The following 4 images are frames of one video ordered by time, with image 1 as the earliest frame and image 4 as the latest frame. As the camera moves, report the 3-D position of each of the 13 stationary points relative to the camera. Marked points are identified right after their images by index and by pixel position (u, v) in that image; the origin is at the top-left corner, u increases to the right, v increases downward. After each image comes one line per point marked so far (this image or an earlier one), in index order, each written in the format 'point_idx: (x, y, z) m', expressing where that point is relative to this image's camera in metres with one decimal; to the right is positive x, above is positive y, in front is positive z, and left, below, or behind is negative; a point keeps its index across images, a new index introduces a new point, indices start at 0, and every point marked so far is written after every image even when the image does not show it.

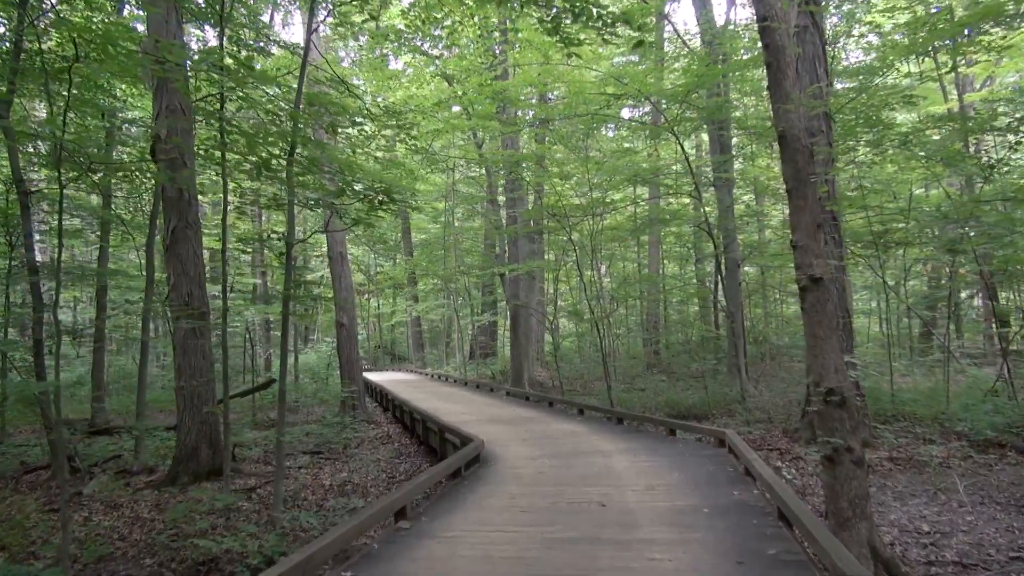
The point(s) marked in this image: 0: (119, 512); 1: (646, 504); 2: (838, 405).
0: (-6.6, -3.8, +13.9) m
1: (+1.5, -2.4, +9.3) m
2: (+3.5, -1.3, +8.9) m
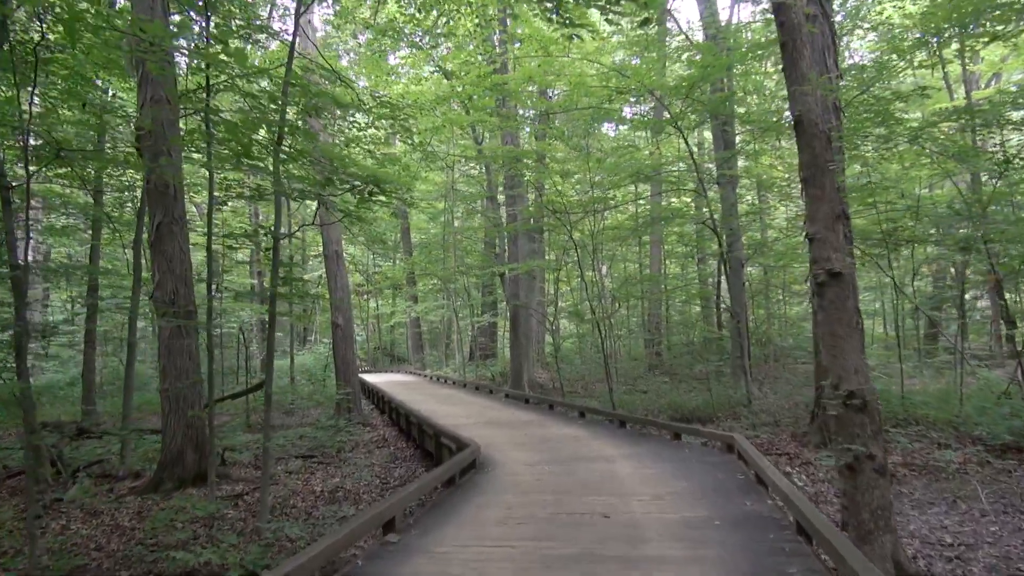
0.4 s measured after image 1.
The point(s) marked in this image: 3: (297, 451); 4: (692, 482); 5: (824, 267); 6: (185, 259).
0: (-6.7, -3.7, +13.3) m
1: (+1.5, -2.4, +8.7) m
2: (+3.5, -1.2, +8.3) m
3: (-5.1, -3.9, +19.6) m
4: (+2.3, -2.5, +10.5) m
5: (+3.3, +0.2, +8.6) m
6: (-6.2, +0.5, +15.6) m
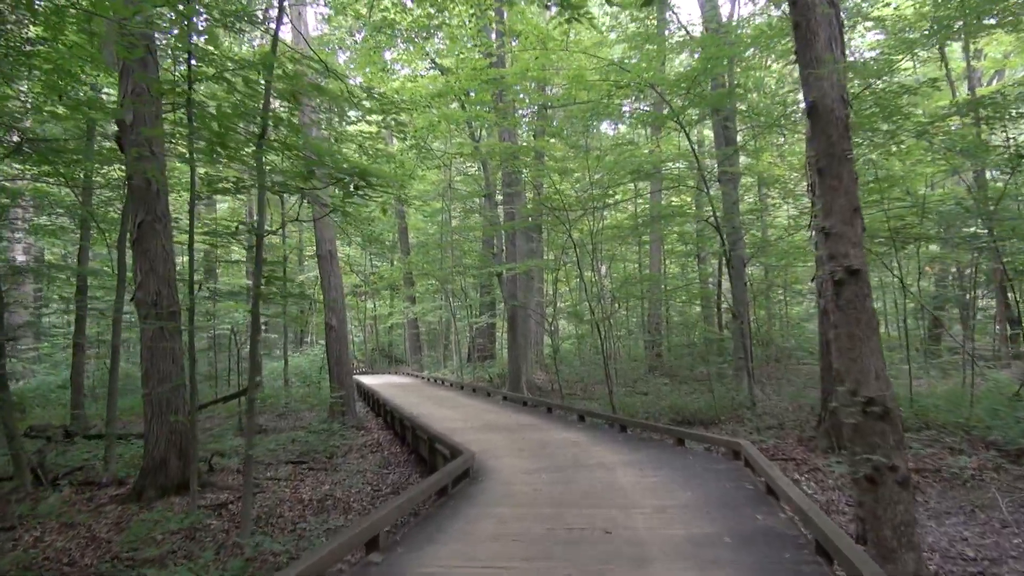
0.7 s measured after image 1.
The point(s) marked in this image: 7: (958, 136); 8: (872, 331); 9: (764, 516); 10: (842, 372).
0: (-6.7, -3.7, +12.7) m
1: (+1.4, -2.4, +8.1) m
2: (+3.4, -1.2, +7.7) m
3: (-5.1, -3.9, +19.0) m
4: (+2.2, -2.5, +9.9) m
5: (+3.2, +0.2, +8.0) m
6: (-6.2, +0.5, +15.0) m
7: (+10.3, +3.5, +19.1) m
8: (+3.5, -0.4, +7.9) m
9: (+2.6, -2.3, +8.4) m
10: (+3.2, -0.8, +8.1) m
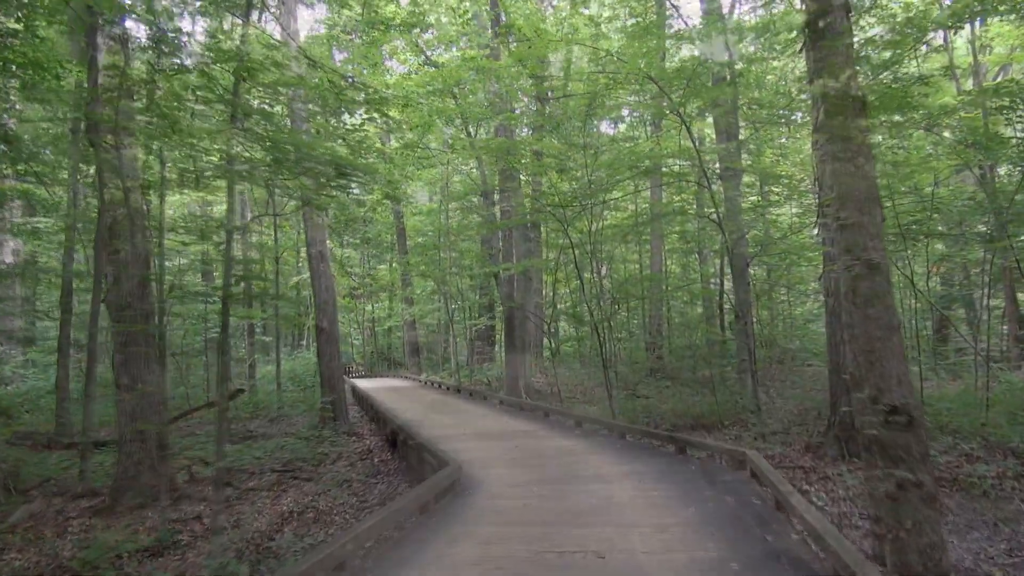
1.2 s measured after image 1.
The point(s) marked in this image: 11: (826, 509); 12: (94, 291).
0: (-6.9, -3.8, +11.9) m
1: (+1.3, -2.4, +7.3) m
2: (+3.3, -1.2, +7.0) m
3: (-5.3, -3.9, +18.2) m
4: (+2.1, -2.4, +9.1) m
5: (+3.0, +0.3, +7.3) m
6: (-6.4, +0.5, +14.3) m
7: (+10.2, +3.6, +18.3) m
8: (+3.3, -0.4, +7.2) m
9: (+2.4, -2.3, +7.6) m
10: (+3.1, -0.8, +7.3) m
11: (+4.4, -3.1, +11.6) m
12: (-8.6, 0.0, +16.9) m
